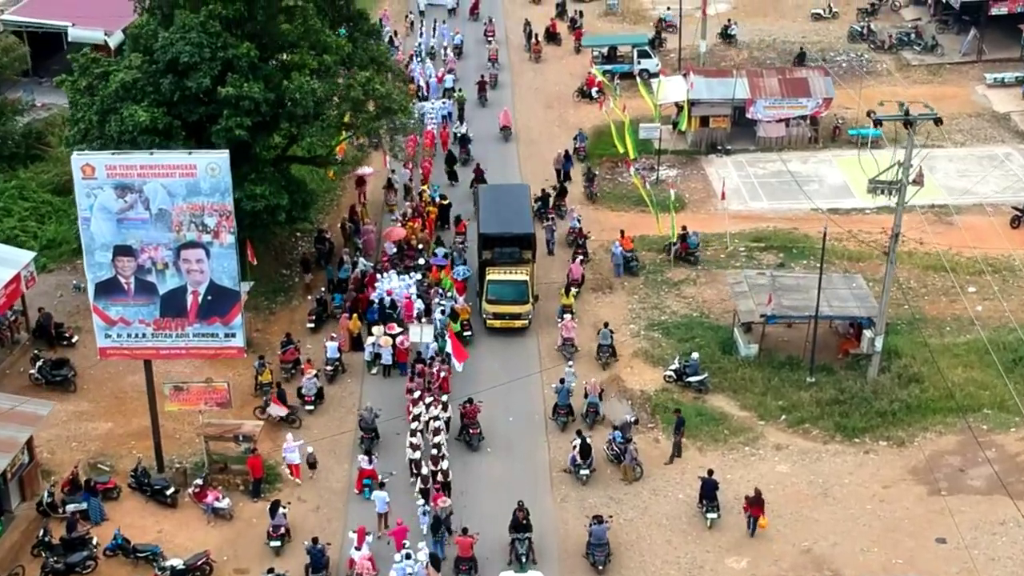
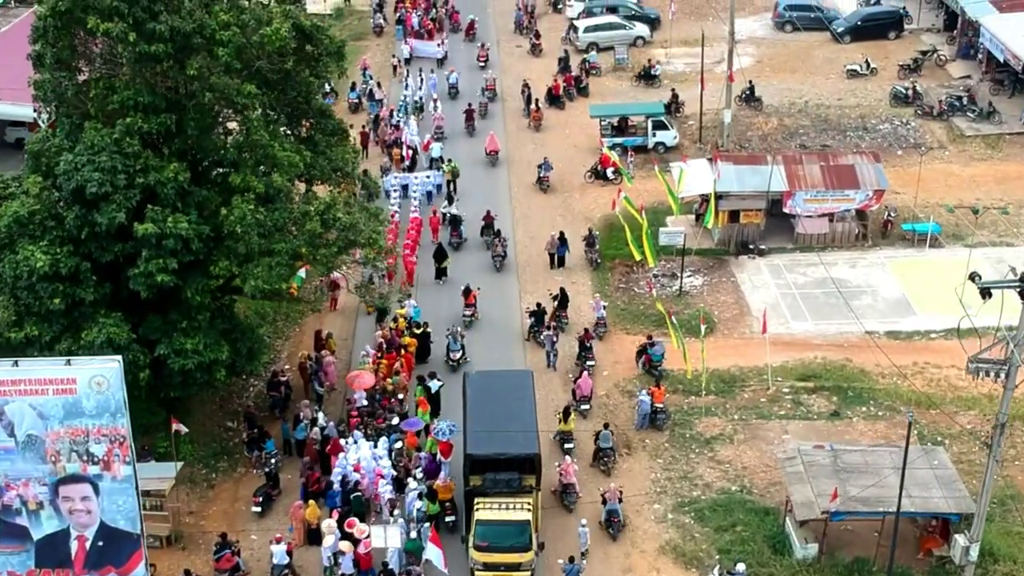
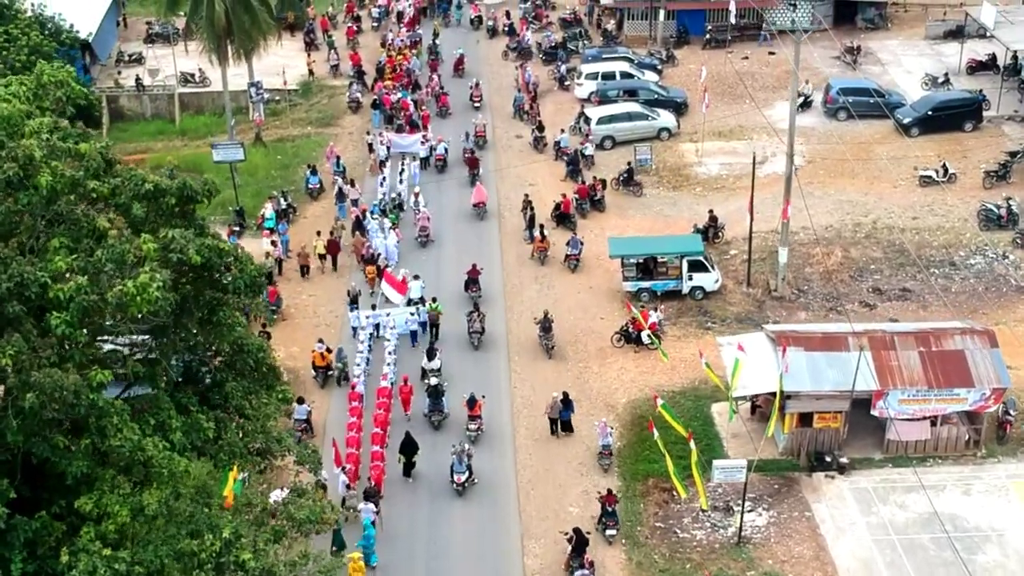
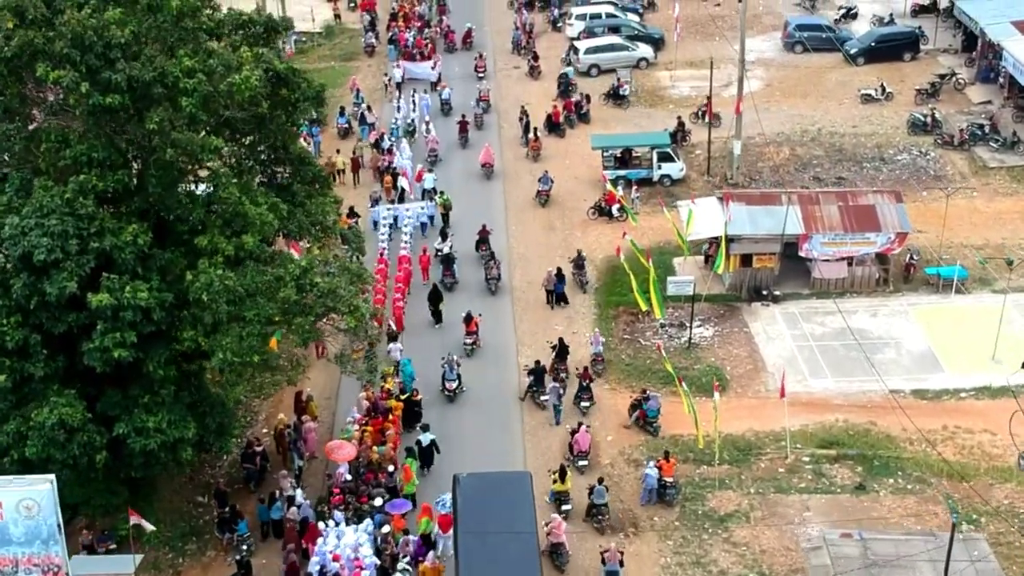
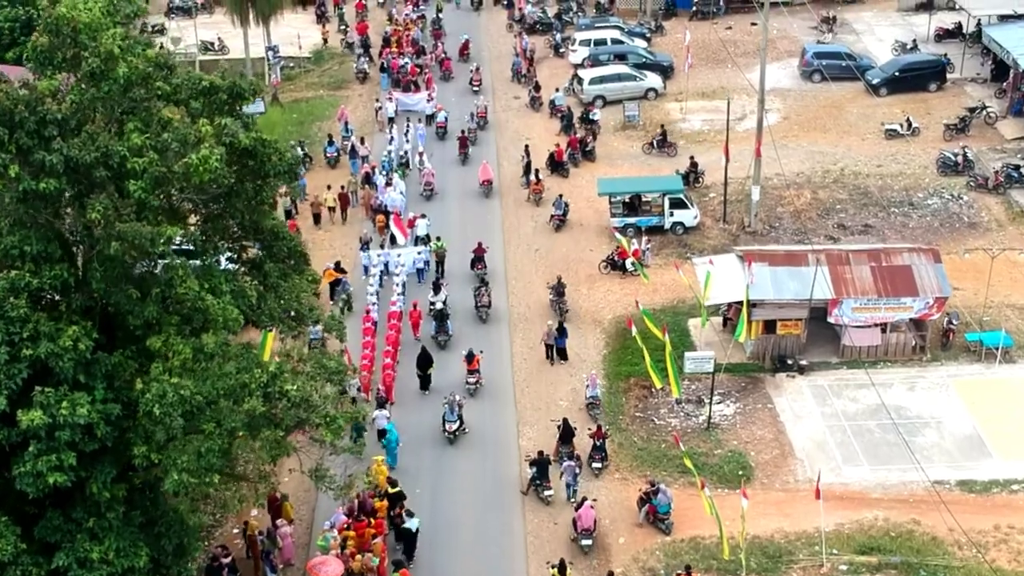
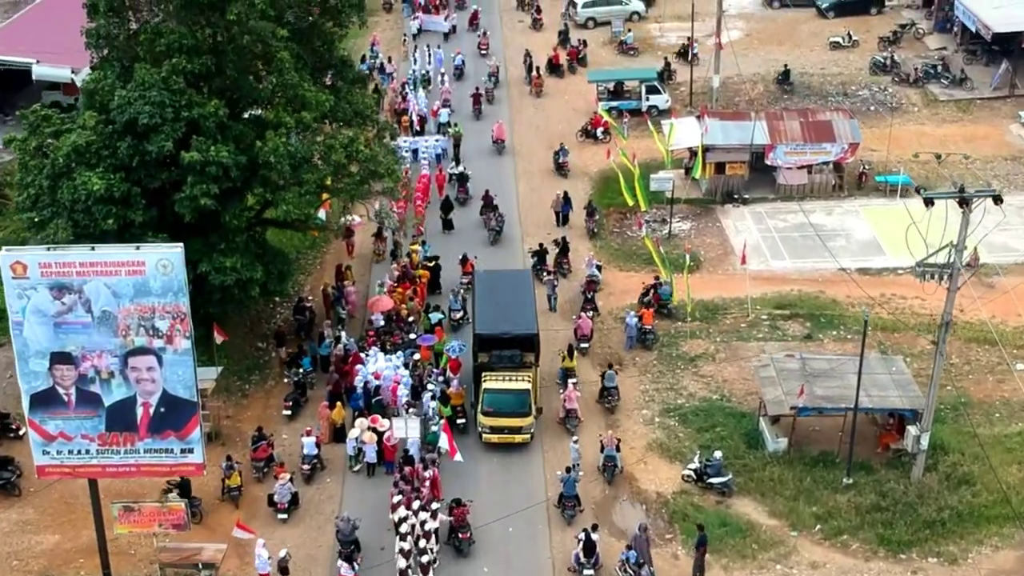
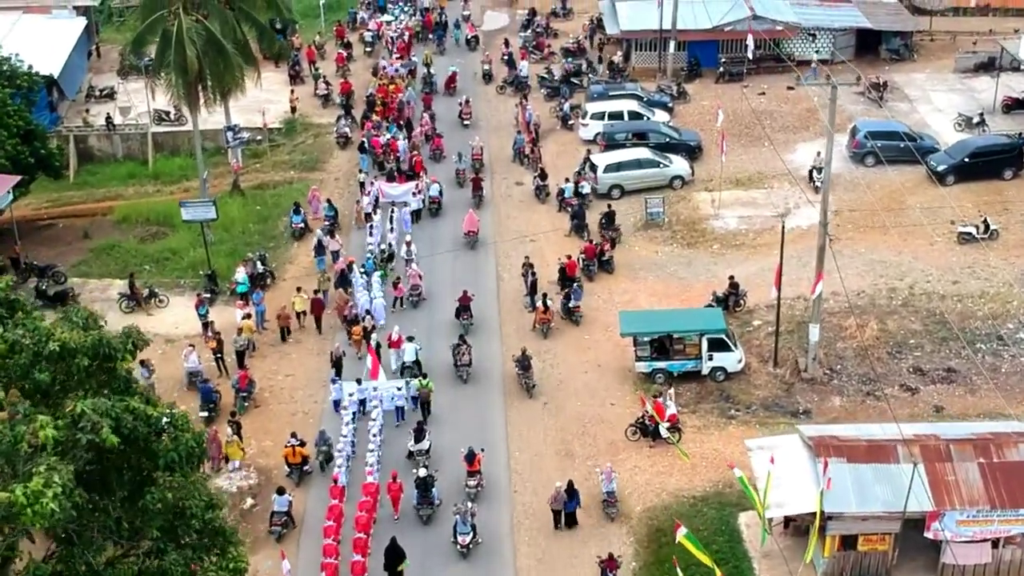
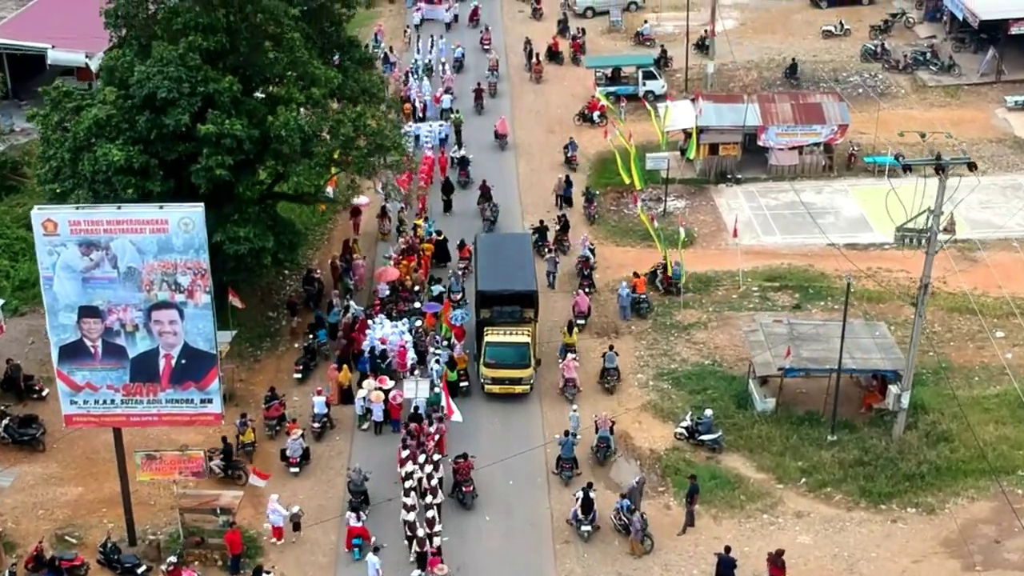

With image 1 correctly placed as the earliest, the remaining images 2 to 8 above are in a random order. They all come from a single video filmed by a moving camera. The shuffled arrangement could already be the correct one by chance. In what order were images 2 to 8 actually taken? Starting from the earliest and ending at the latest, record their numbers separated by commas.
8, 6, 2, 4, 5, 3, 7
